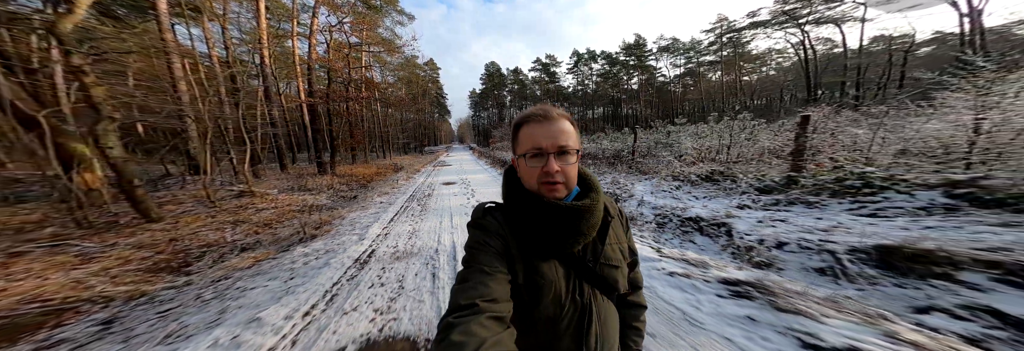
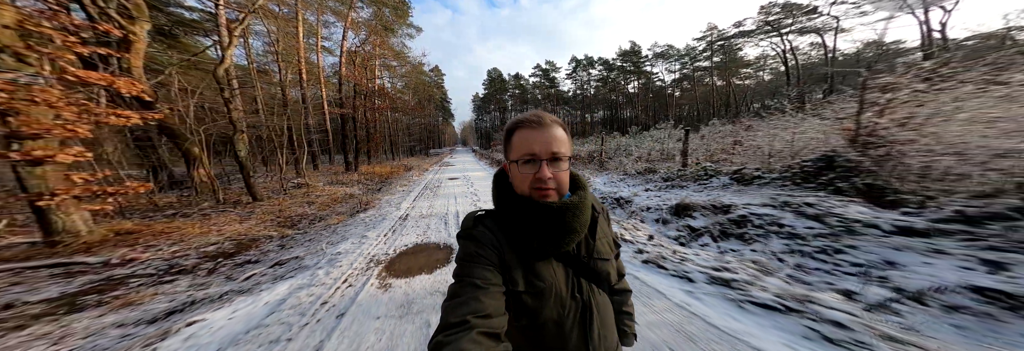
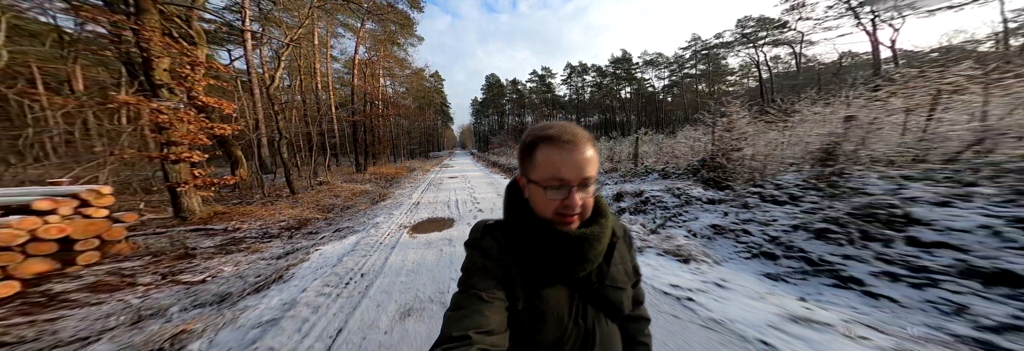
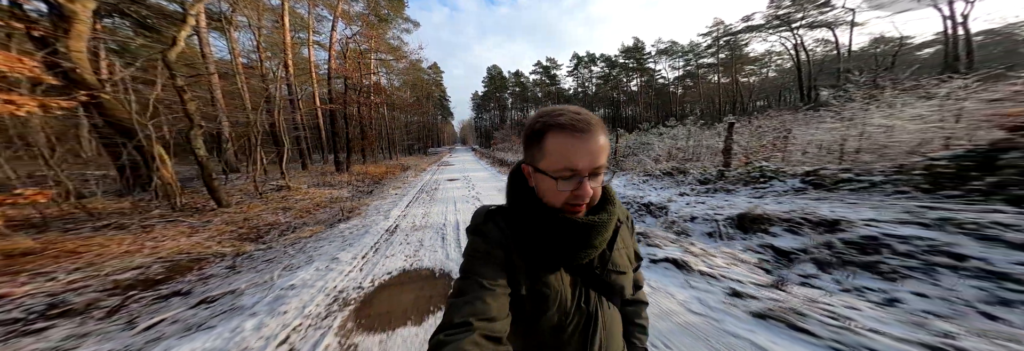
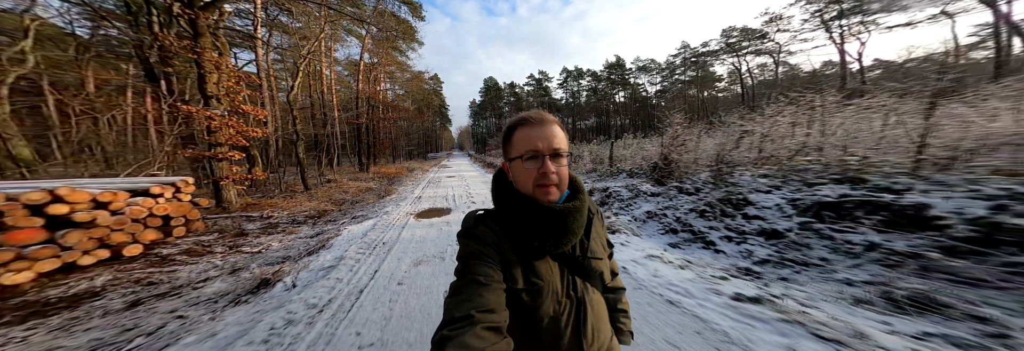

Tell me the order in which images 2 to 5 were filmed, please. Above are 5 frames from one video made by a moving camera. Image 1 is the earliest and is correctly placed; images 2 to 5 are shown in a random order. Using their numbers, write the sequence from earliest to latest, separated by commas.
4, 2, 3, 5
